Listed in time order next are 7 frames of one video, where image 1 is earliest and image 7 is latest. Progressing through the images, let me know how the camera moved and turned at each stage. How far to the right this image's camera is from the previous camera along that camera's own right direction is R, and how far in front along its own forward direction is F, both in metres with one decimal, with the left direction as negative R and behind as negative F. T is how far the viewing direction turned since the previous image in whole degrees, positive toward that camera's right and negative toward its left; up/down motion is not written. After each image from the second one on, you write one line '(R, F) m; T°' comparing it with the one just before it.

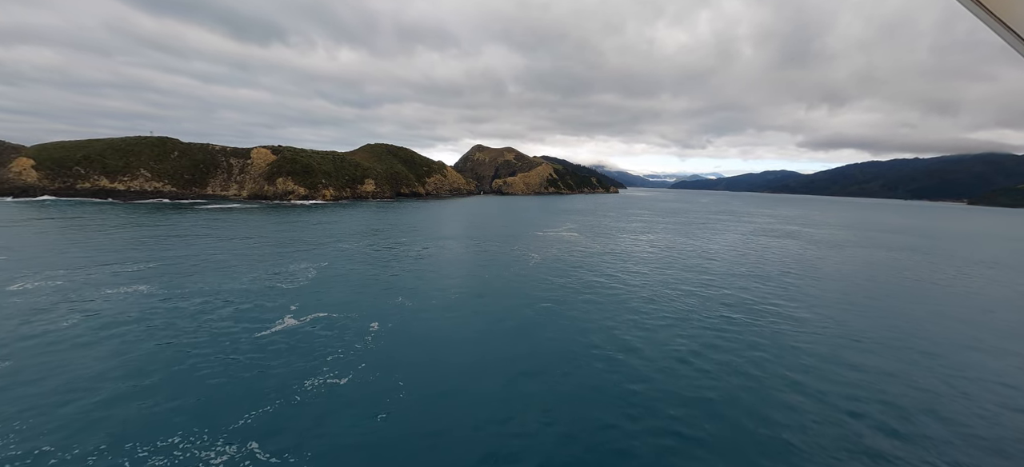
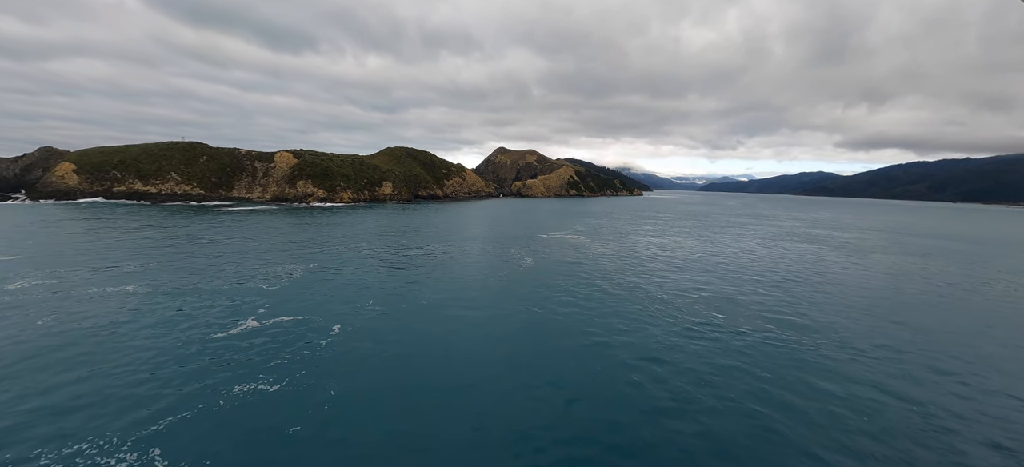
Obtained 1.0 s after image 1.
(+4.0, +0.5) m; -4°
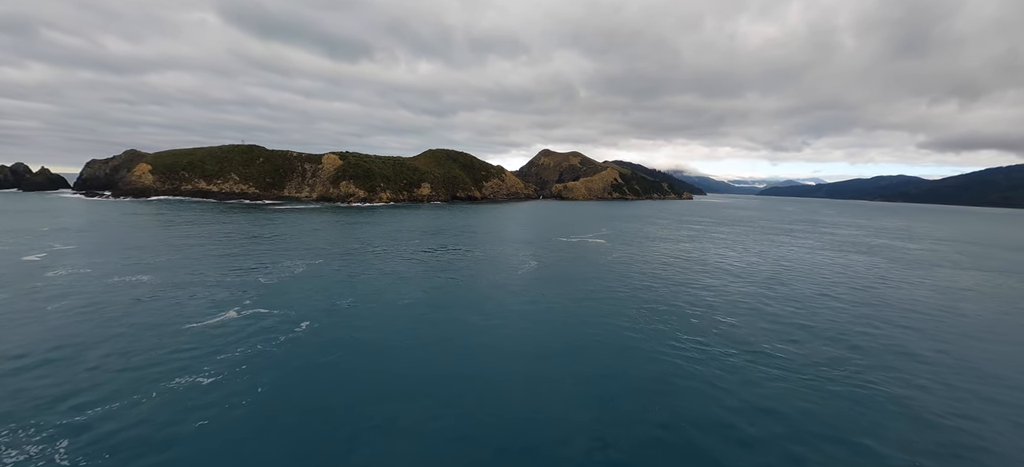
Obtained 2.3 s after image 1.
(+5.4, +0.4) m; -7°
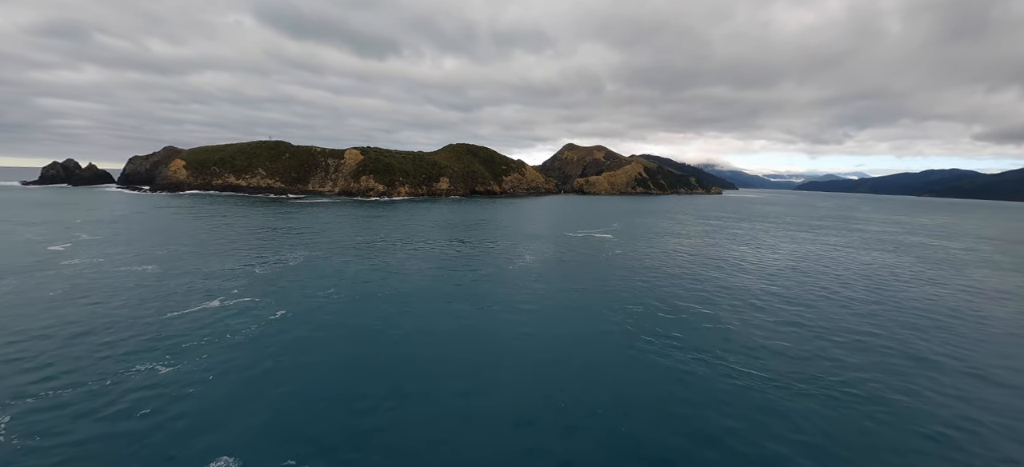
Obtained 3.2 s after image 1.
(+3.7, 0.0) m; -4°
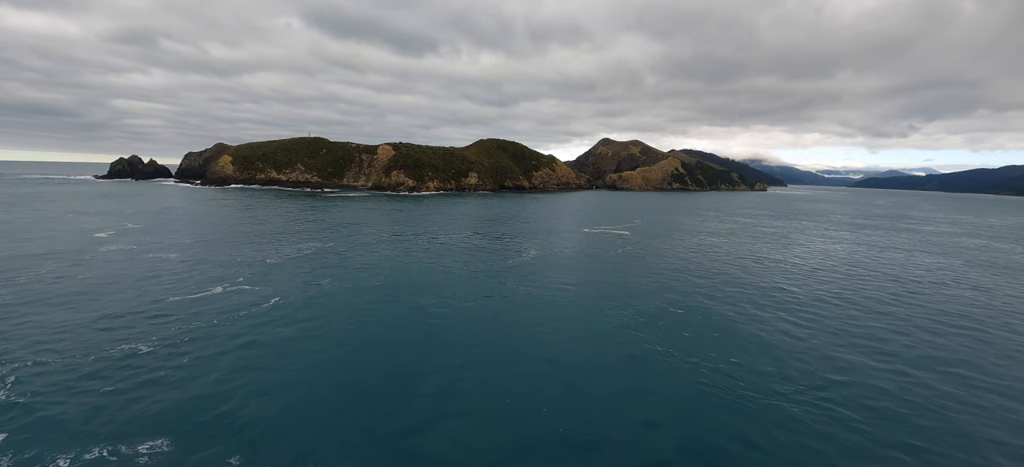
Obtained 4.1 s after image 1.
(+4.0, -0.1) m; -5°
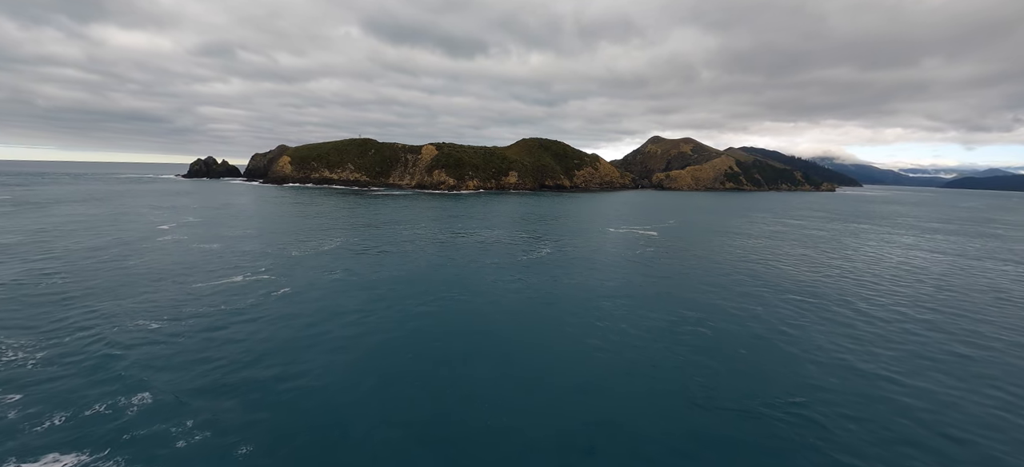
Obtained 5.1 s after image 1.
(+4.5, -0.4) m; -7°
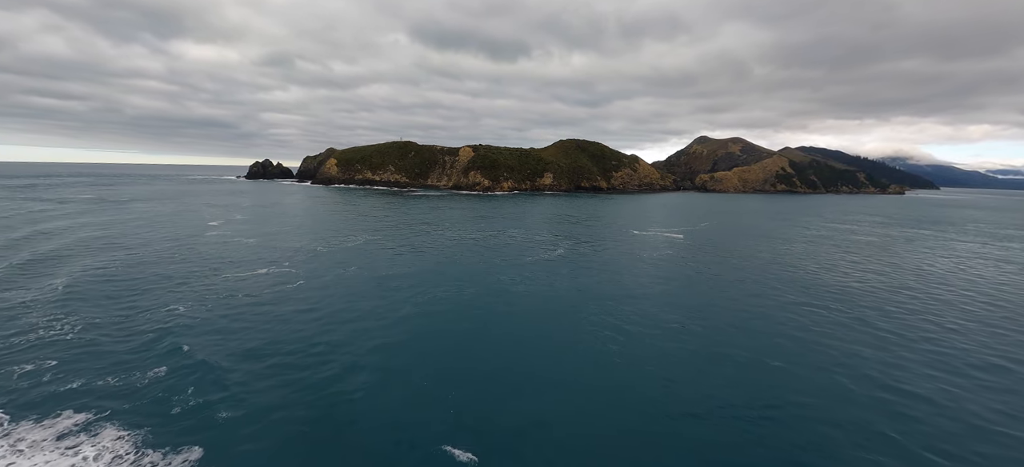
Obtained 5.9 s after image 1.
(+3.5, -0.5) m; -6°
